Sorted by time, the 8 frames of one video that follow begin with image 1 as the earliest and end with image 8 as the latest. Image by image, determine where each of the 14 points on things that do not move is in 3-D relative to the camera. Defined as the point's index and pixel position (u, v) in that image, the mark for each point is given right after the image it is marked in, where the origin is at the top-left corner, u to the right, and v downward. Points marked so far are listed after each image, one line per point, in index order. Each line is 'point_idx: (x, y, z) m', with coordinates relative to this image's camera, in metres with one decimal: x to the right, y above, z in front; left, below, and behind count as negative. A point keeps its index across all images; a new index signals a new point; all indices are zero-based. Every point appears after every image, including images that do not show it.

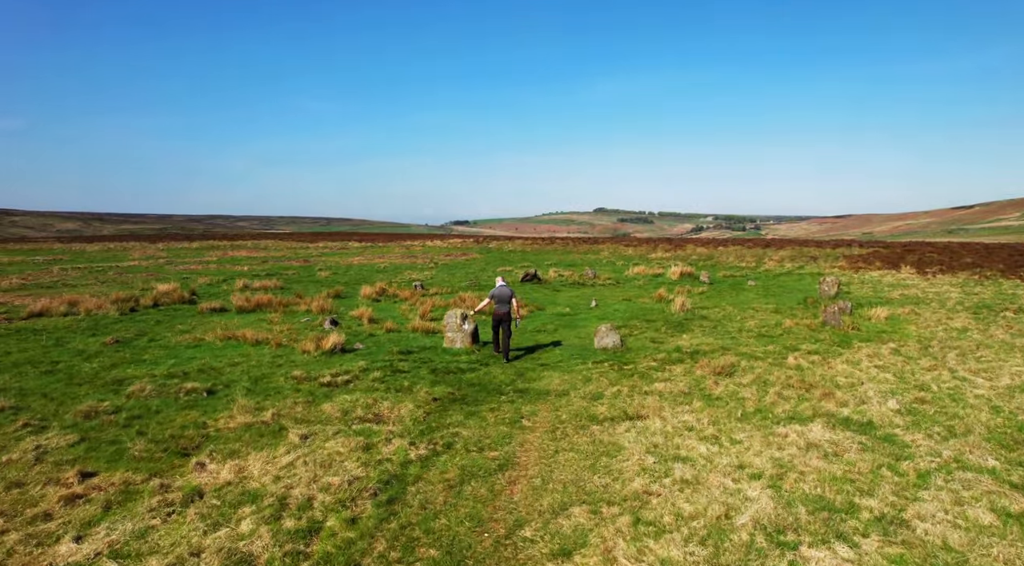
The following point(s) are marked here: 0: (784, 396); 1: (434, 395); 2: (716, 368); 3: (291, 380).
0: (+5.5, -2.3, +15.3) m
1: (-1.7, -2.5, +16.7) m
2: (+5.0, -2.1, +18.5) m
3: (-5.5, -2.4, +18.7) m
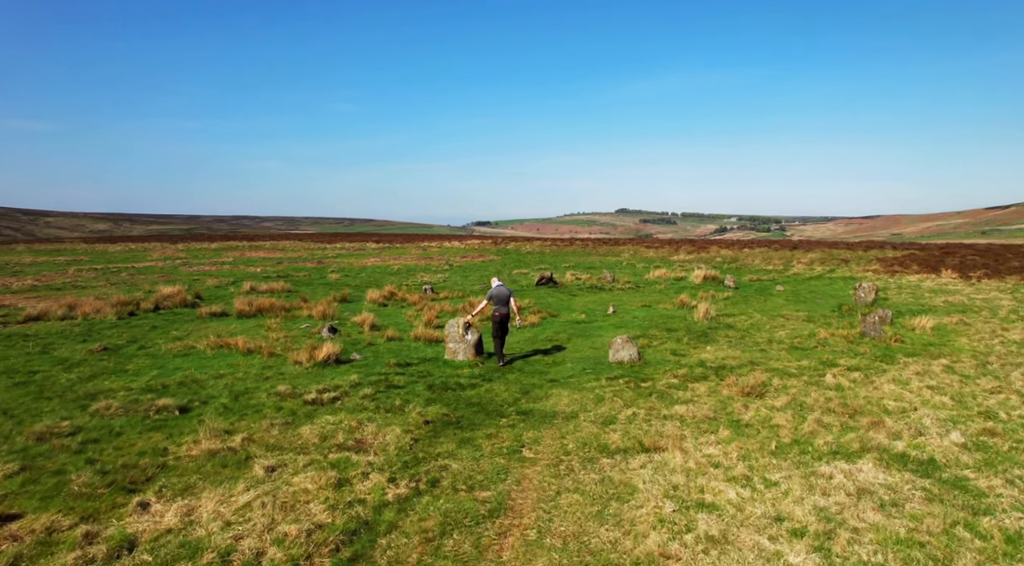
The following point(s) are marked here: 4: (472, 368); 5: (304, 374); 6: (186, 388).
0: (+5.5, -2.5, +13.3) m
1: (-1.7, -2.6, +14.9) m
2: (+5.1, -2.3, +16.5) m
3: (-5.4, -2.5, +17.0) m
4: (-1.0, -2.2, +19.0) m
5: (-5.4, -2.4, +19.4) m
6: (-8.0, -2.6, +18.3) m
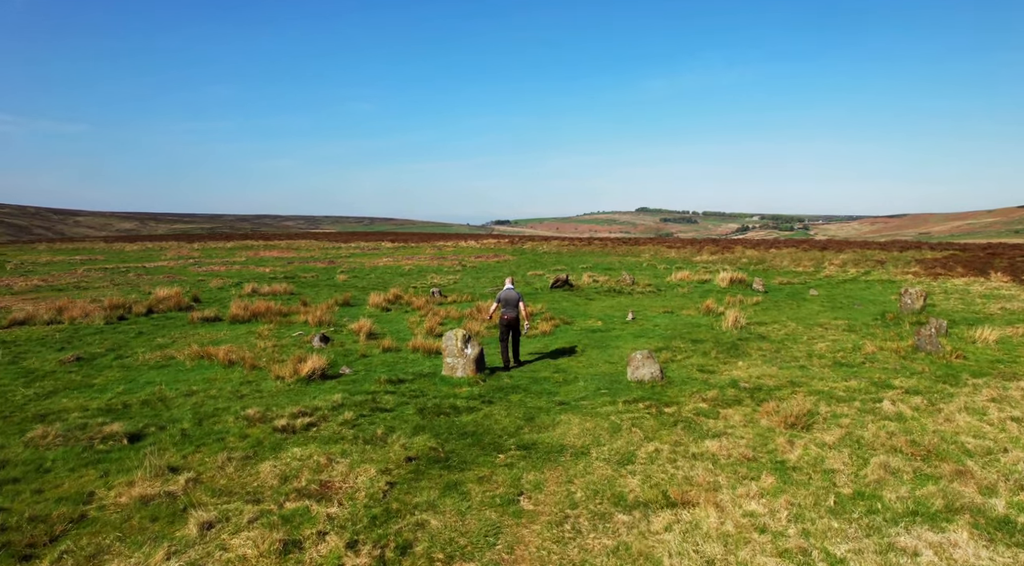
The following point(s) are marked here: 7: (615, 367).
0: (+5.4, -2.7, +10.8) m
1: (-1.7, -2.8, +12.6) m
2: (+5.1, -2.5, +14.1) m
3: (-5.4, -2.7, +14.9) m
4: (-0.9, -2.3, +16.7) m
5: (-5.3, -2.5, +17.2) m
6: (-7.9, -2.7, +16.2) m
7: (+2.6, -2.1, +19.1) m
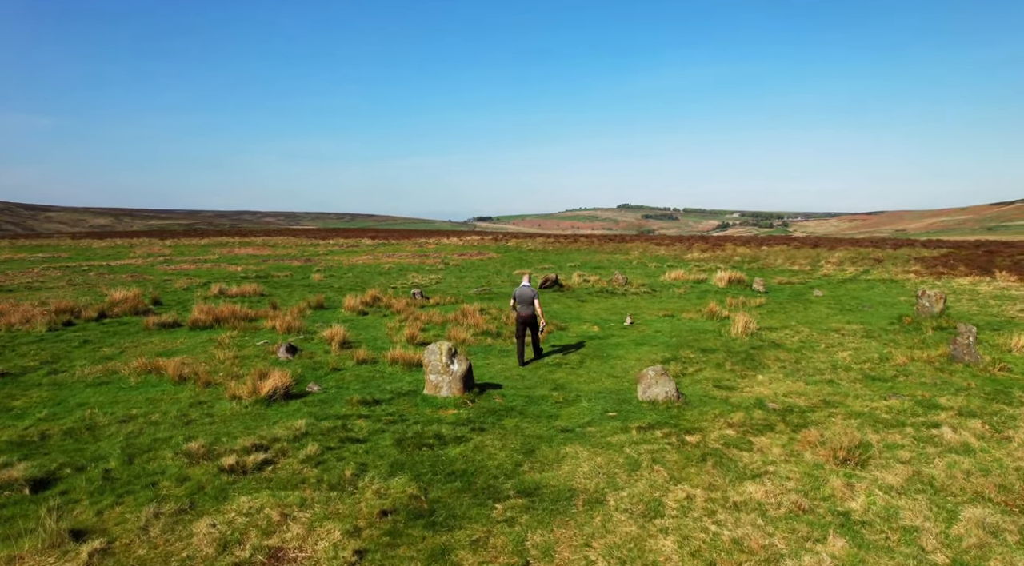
0: (+5.5, -2.8, +8.6) m
1: (-1.7, -2.9, +10.2) m
2: (+5.1, -2.6, +11.9) m
3: (-5.4, -2.8, +12.4) m
4: (-1.0, -2.5, +14.3) m
5: (-5.4, -2.6, +14.7) m
6: (-8.0, -2.8, +13.7) m
7: (+2.4, -2.2, +16.8) m
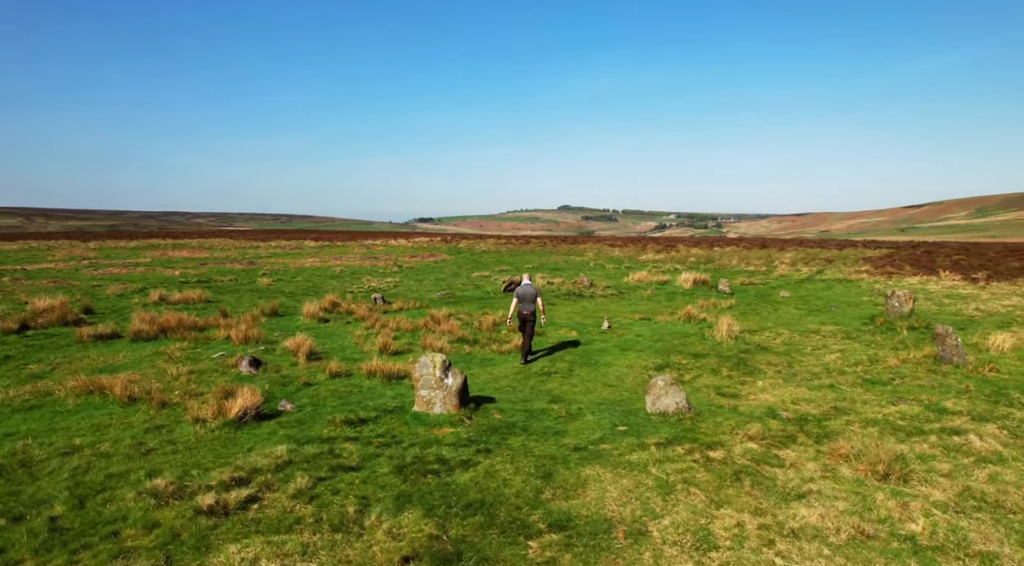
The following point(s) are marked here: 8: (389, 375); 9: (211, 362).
0: (+6.0, -2.8, +7.9) m
1: (-1.3, -3.0, +8.9) m
2: (+5.3, -2.7, +11.2) m
3: (-5.2, -3.0, +10.8) m
4: (-1.0, -2.6, +13.1) m
5: (-5.4, -2.8, +13.2) m
6: (-7.9, -3.0, +11.9) m
7: (+2.3, -2.3, +15.9) m
8: (-2.8, -2.1, +17.1) m
9: (-8.0, -2.1, +19.8) m
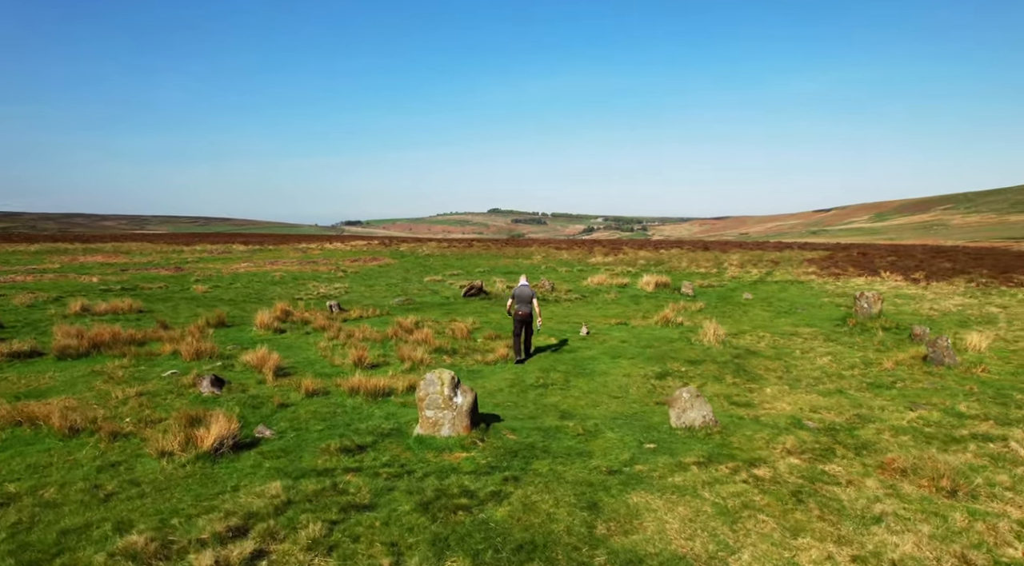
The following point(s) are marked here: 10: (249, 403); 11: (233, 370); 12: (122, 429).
0: (+6.8, -2.9, +7.3) m
1: (-0.5, -3.1, +7.5) m
2: (+5.8, -2.7, +10.4) m
3: (-4.6, -3.1, +9.0) m
4: (-0.6, -2.7, +11.8) m
5: (-5.0, -3.0, +11.4) m
6: (-7.4, -3.2, +9.8) m
7: (+2.3, -2.4, +14.8) m
8: (-2.8, -2.2, +15.6) m
9: (-8.3, -2.3, +17.7) m
10: (-5.3, -2.4, +15.2) m
11: (-6.7, -2.1, +18.2) m
12: (-7.1, -2.7, +14.0) m
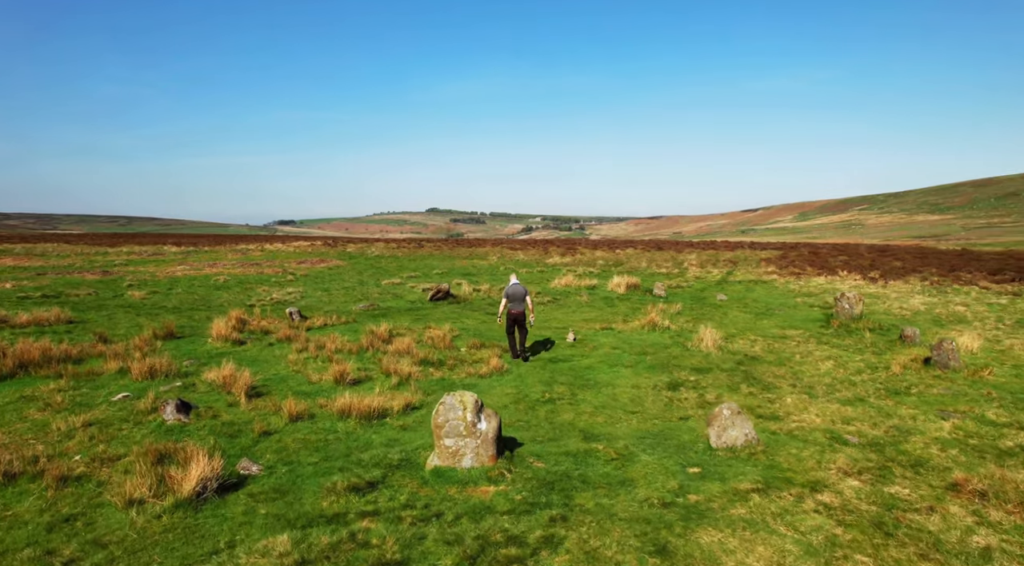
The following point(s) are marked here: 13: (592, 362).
0: (+7.7, -2.9, +6.5) m
1: (+0.3, -3.3, +6.1) m
2: (+6.4, -2.8, +9.5) m
3: (-3.9, -3.3, +7.2) m
4: (-0.1, -2.8, +10.3) m
5: (-4.5, -3.1, +9.5) m
6: (-6.7, -3.4, +7.8) m
7: (+2.5, -2.5, +13.6) m
8: (-2.7, -2.4, +13.9) m
9: (-8.2, -2.5, +15.6) m
10: (-5.0, -2.6, +13.3) m
11: (-6.8, -2.3, +16.2) m
12: (-6.8, -2.9, +12.0) m
13: (+1.9, -2.0, +18.9) m
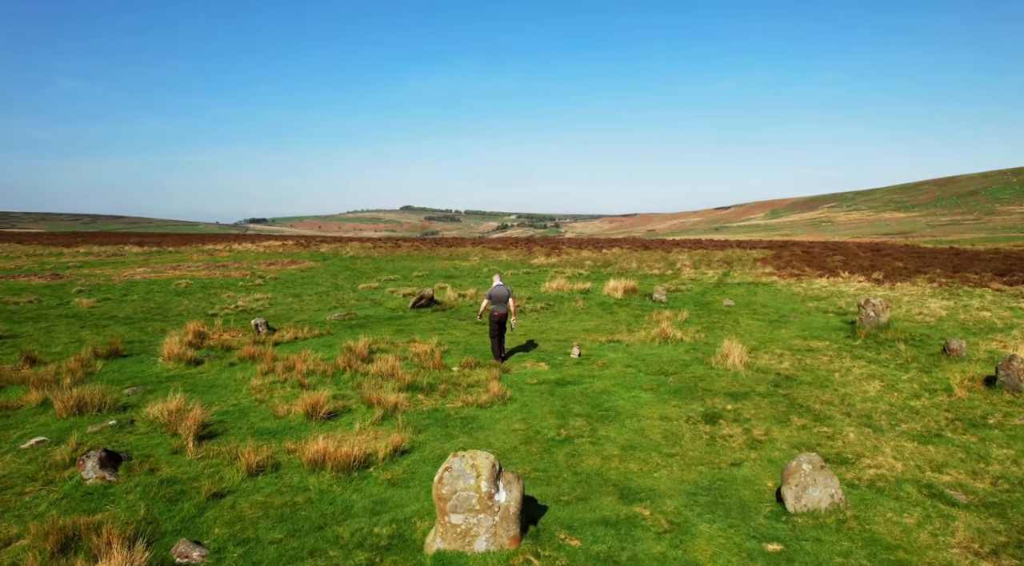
0: (+8.1, -3.2, +4.1) m
1: (+0.8, -3.5, +3.5) m
2: (+6.7, -3.0, +7.1) m
3: (-3.4, -3.6, +4.4) m
4: (+0.2, -3.1, +7.6) m
5: (-4.1, -3.4, +6.7) m
6: (-6.3, -3.7, +4.9) m
7: (+2.7, -2.8, +11.0) m
8: (-2.4, -2.7, +11.2) m
9: (-8.1, -2.8, +12.6) m
10: (-4.8, -2.9, +10.5) m
11: (-6.6, -2.6, +13.3) m
12: (-6.5, -3.1, +9.1) m
13: (+2.0, -2.2, +16.3) m
